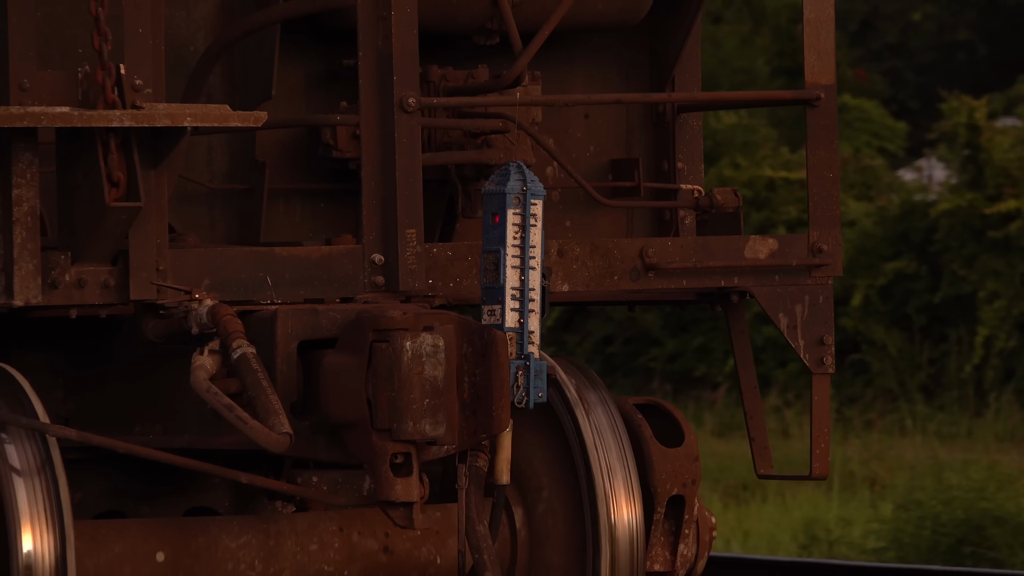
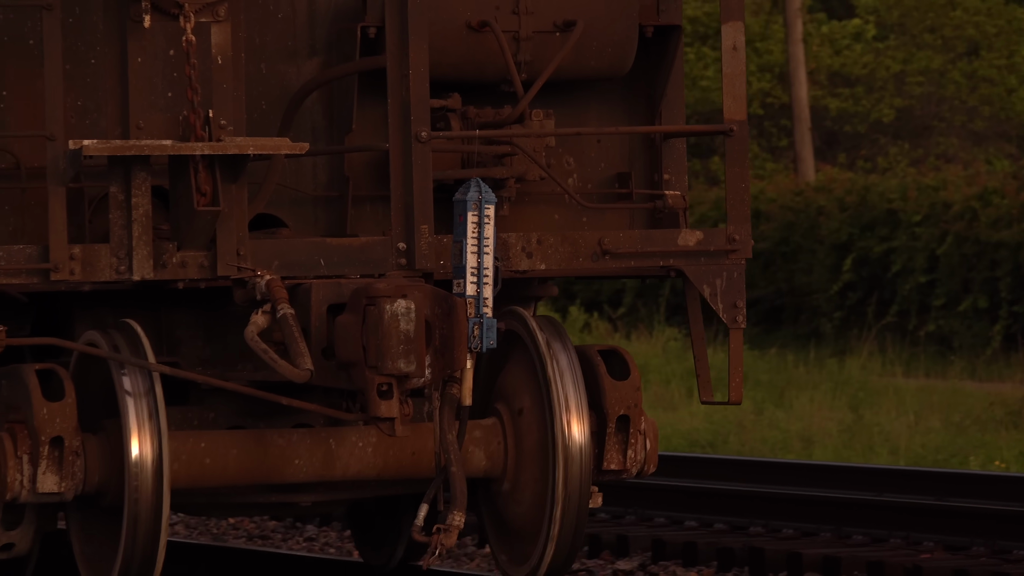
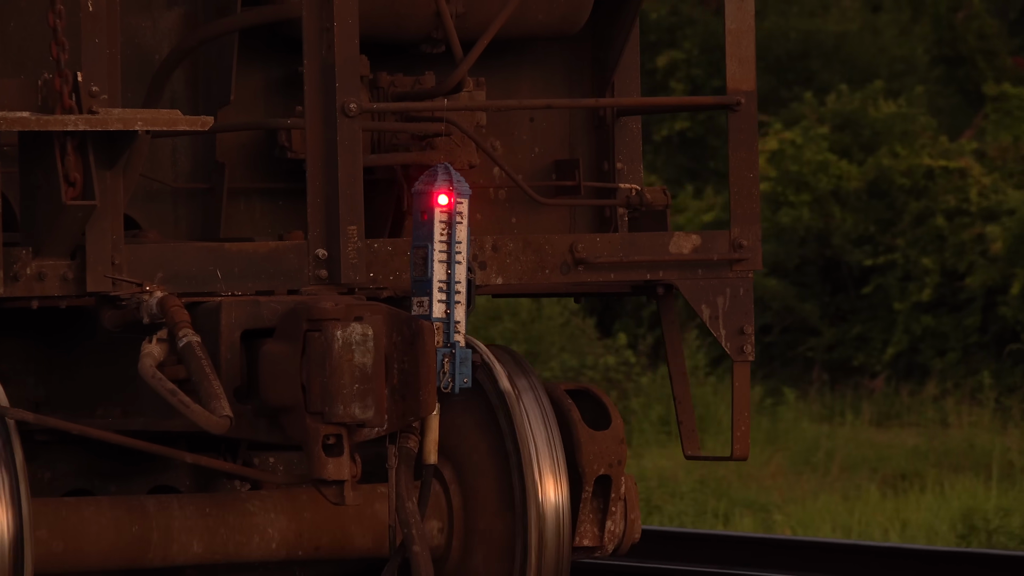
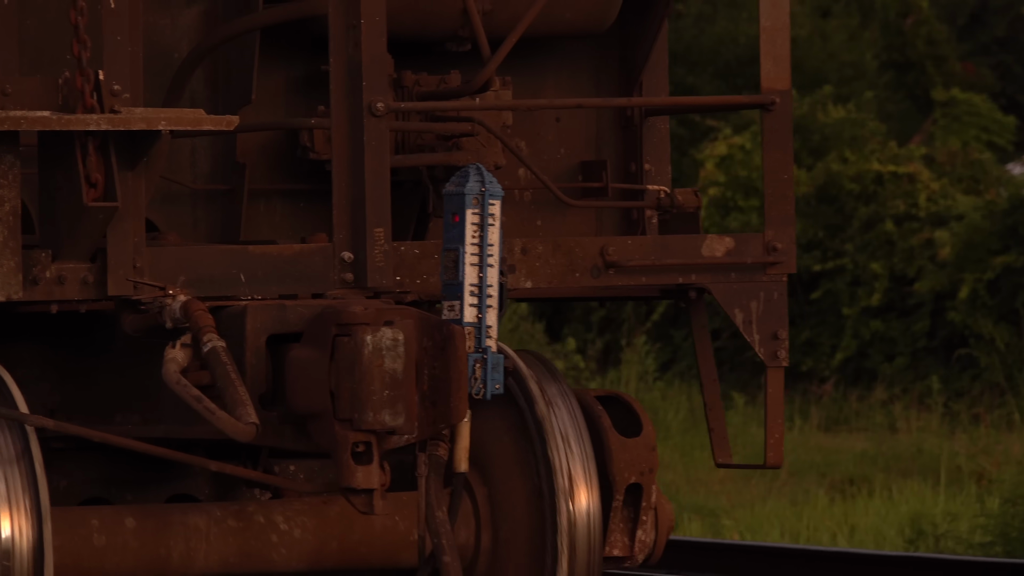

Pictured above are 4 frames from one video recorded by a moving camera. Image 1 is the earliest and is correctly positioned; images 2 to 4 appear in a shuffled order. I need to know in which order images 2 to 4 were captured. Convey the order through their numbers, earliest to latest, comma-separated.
4, 3, 2
